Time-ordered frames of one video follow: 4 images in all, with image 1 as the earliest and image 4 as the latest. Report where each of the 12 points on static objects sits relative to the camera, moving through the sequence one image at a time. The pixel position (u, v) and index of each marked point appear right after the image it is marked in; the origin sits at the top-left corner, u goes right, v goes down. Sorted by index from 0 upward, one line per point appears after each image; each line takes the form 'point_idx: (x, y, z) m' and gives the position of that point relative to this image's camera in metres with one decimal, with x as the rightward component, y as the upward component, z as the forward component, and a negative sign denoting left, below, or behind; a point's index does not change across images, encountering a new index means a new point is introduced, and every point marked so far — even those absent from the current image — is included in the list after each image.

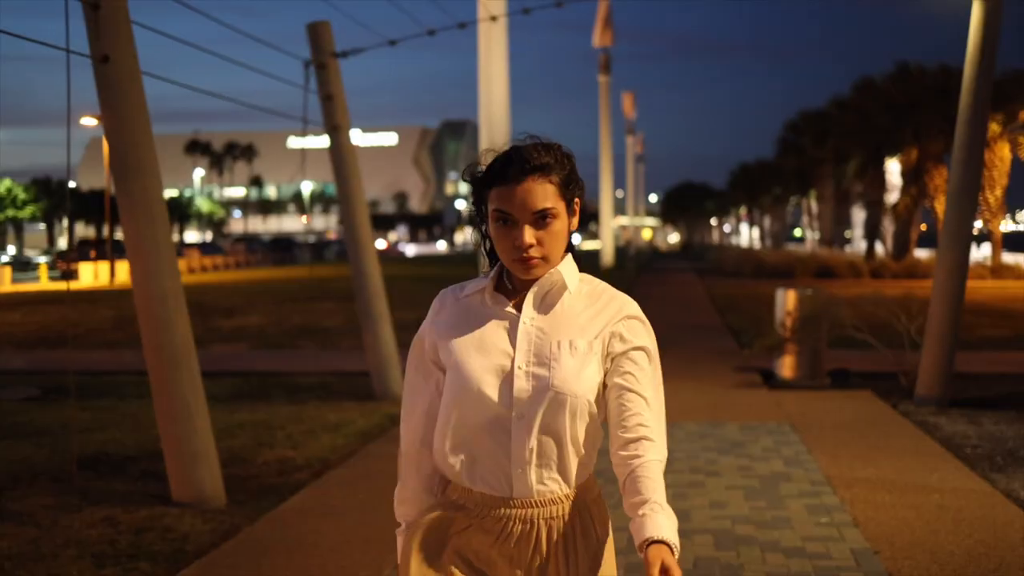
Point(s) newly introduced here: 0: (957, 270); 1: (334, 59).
0: (+4.9, +0.2, +12.8) m
1: (-2.1, +2.6, +13.4) m
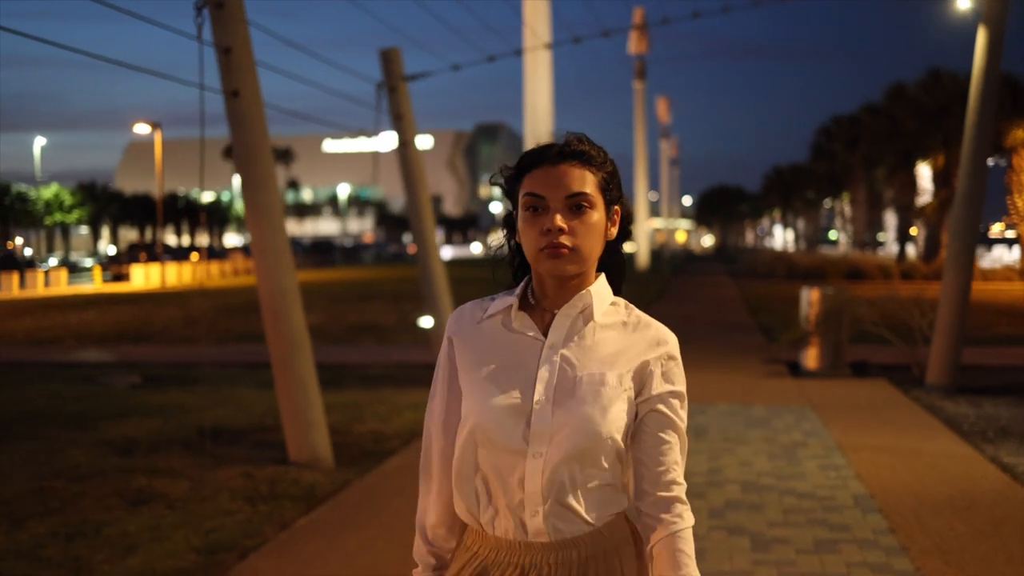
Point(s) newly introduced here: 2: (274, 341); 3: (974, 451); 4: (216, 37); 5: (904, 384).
0: (+5.5, +0.2, +14.3) m
1: (-1.4, +2.7, +15.1) m
2: (-2.0, -0.5, +10.0) m
3: (+3.9, -1.4, +9.8) m
4: (-2.5, +2.1, +9.8) m
5: (+5.1, -1.2, +15.2) m
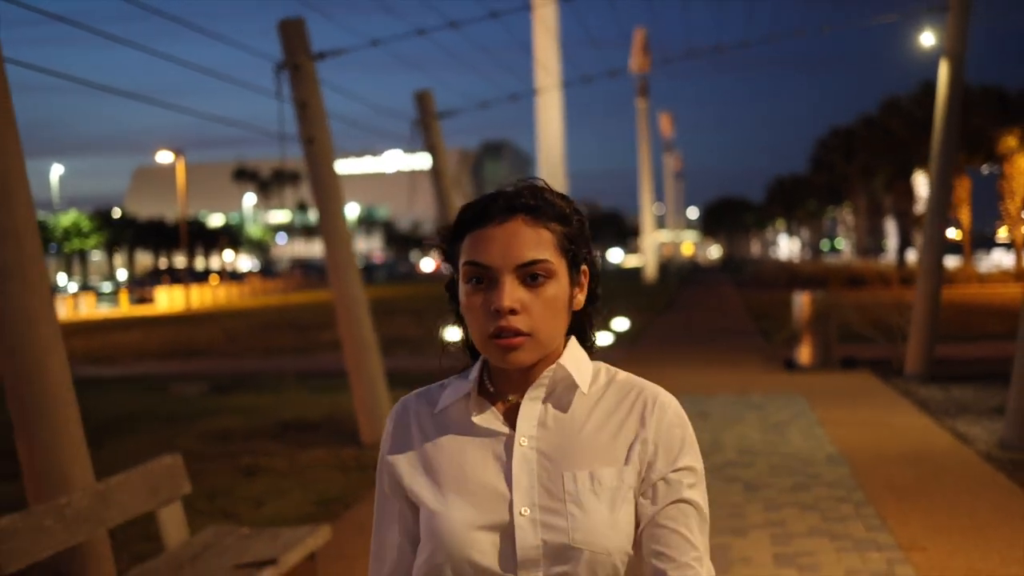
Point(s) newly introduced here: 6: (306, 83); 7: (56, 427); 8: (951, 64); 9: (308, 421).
0: (+5.9, +0.2, +16.3) m
1: (-1.1, +2.5, +17.2) m
2: (-1.7, -0.6, +12.1) m
3: (+4.3, -1.4, +11.8) m
4: (-2.2, +2.0, +11.8) m
5: (+5.5, -1.3, +17.1) m
6: (-2.1, +2.1, +11.8) m
7: (-2.4, -0.7, +6.2) m
8: (+5.9, +3.0, +15.7) m
9: (-2.4, -1.5, +13.6) m
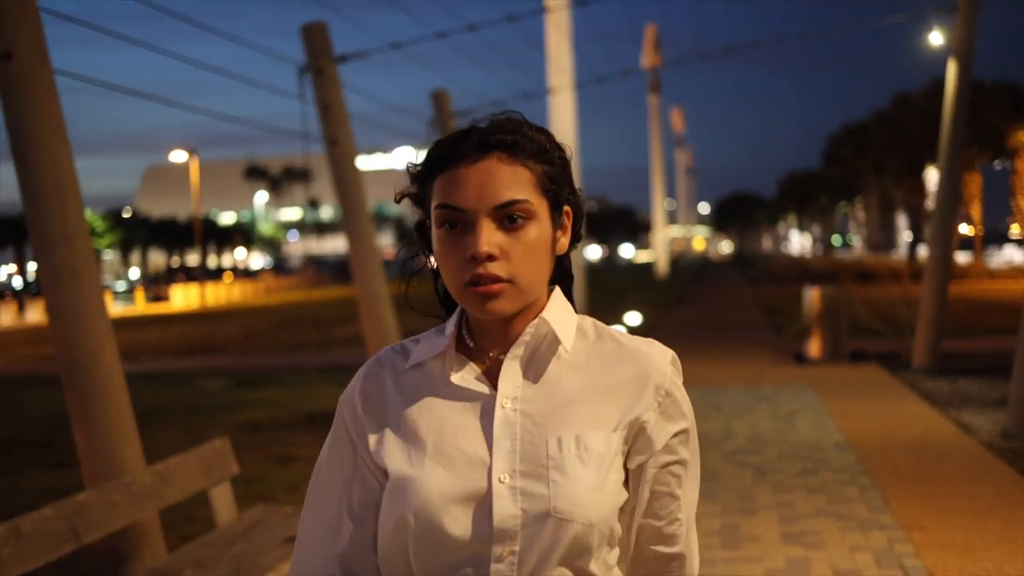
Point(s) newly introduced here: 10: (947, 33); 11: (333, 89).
0: (+6.1, +0.3, +16.7) m
1: (-0.9, +2.5, +17.6) m
2: (-1.5, -0.6, +12.5) m
3: (+4.5, -1.3, +12.2) m
4: (-2.0, +2.0, +12.3) m
5: (+5.7, -1.2, +17.5) m
6: (-1.9, +2.1, +12.2) m
7: (-2.3, -0.7, +6.7) m
8: (+6.1, +3.1, +16.1) m
9: (-2.2, -1.5, +14.1) m
10: (+6.4, +3.8, +17.3) m
11: (-1.9, +2.1, +12.3) m
